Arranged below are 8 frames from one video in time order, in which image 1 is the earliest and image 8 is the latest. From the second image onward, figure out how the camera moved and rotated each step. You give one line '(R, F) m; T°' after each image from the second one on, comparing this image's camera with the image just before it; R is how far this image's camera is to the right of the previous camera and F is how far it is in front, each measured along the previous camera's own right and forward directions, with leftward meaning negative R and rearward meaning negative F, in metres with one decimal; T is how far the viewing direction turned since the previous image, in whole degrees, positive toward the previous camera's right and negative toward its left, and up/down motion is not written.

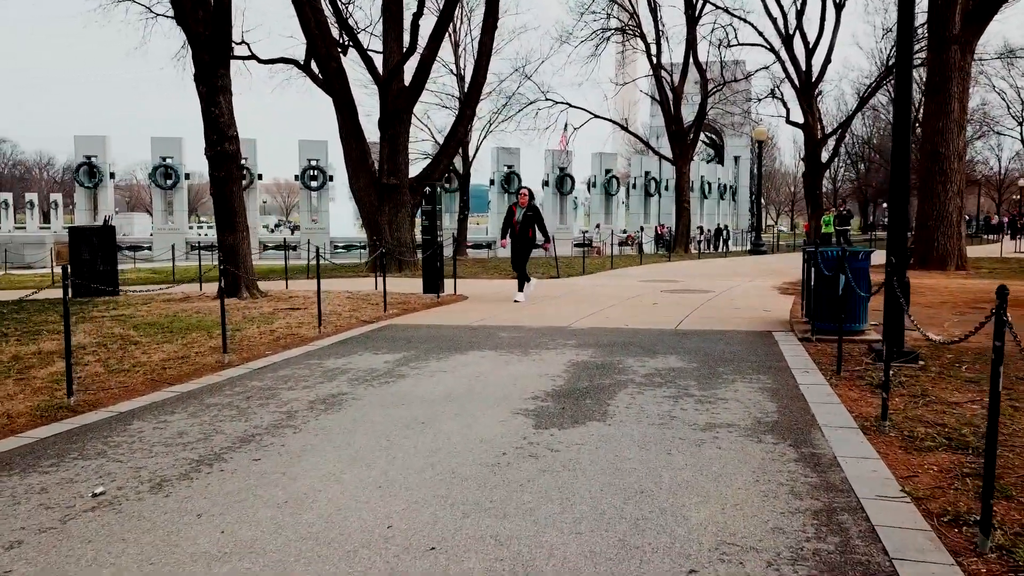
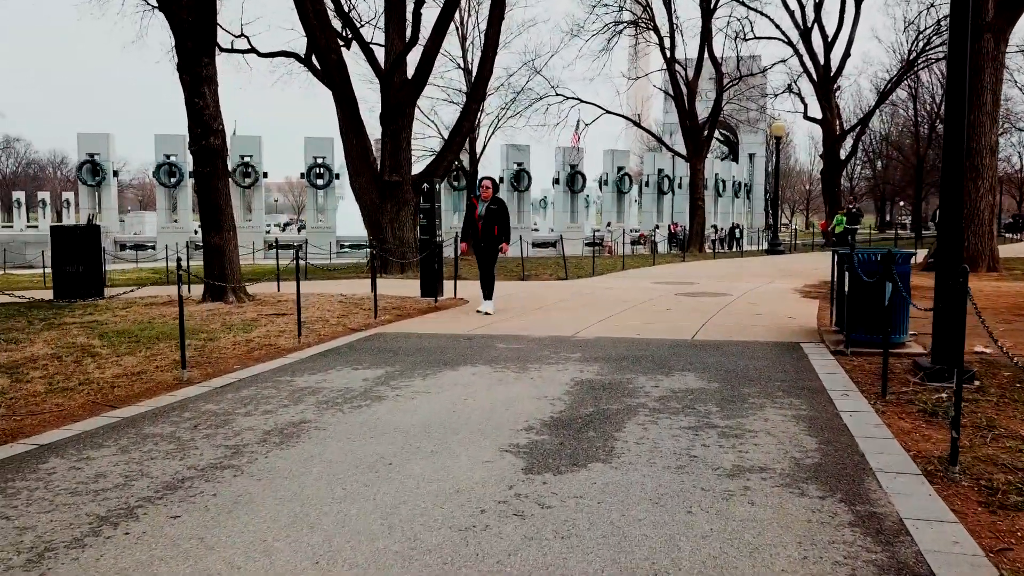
(+0.2, +1.1) m; -1°
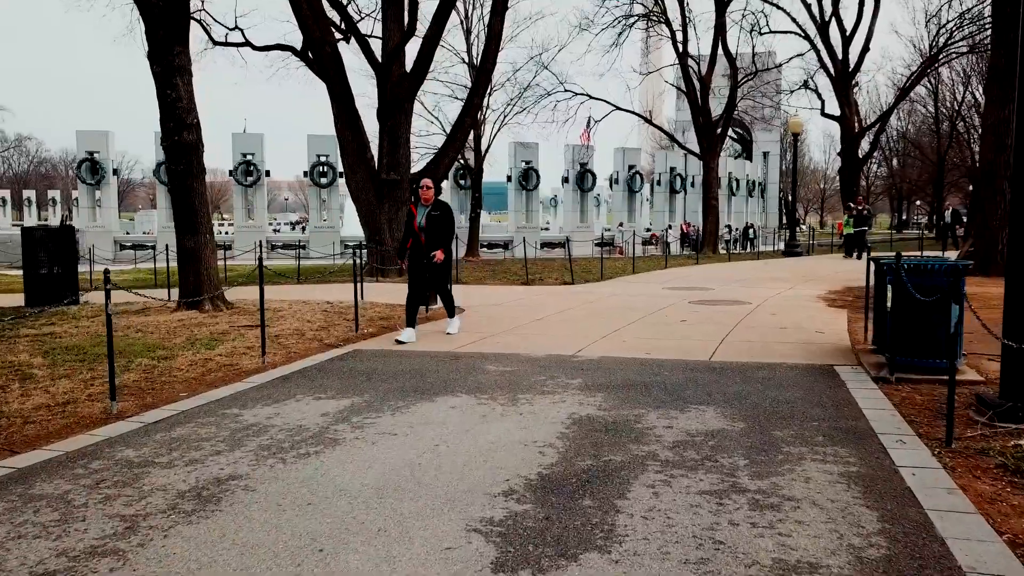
(+0.2, +1.3) m; -1°
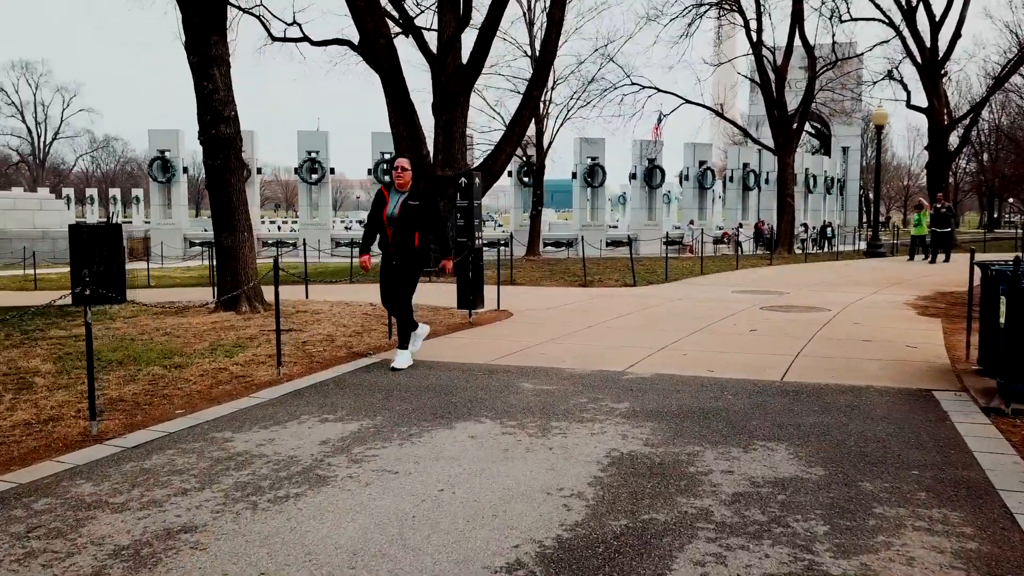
(+0.3, +1.1) m; -5°
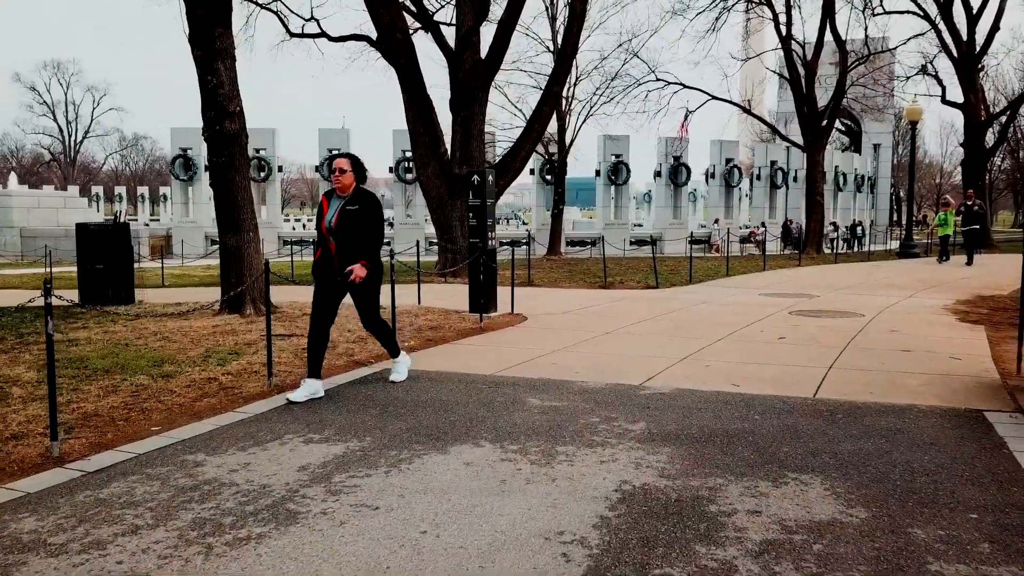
(+0.2, +0.6) m; -2°
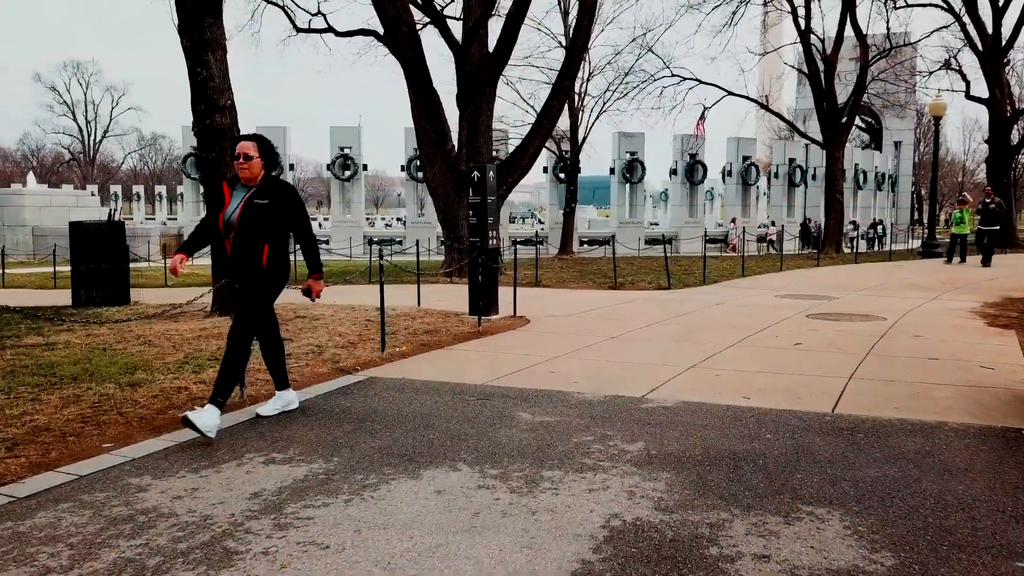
(+0.2, +0.6) m; -1°
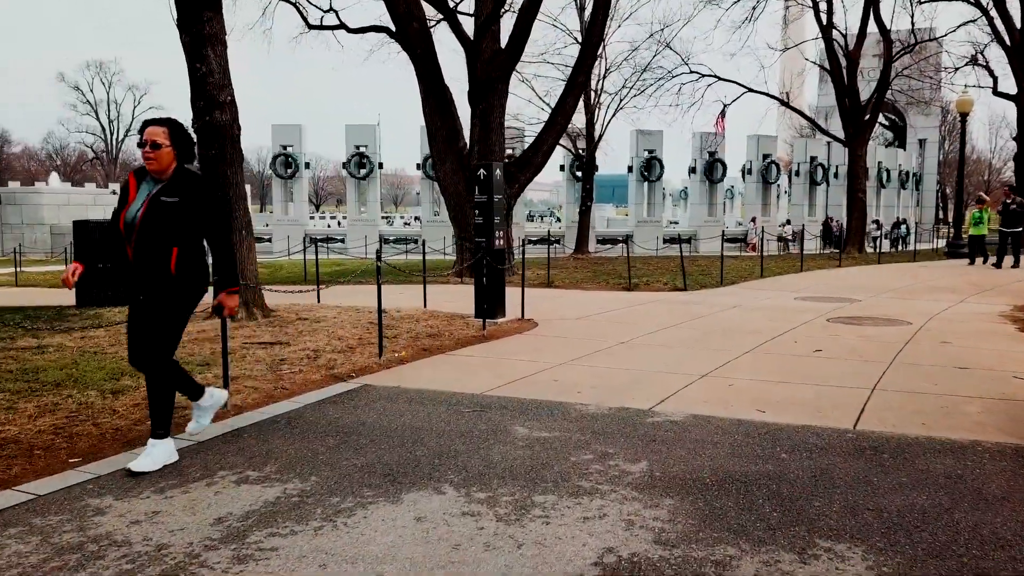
(+0.2, +0.4) m; -1°
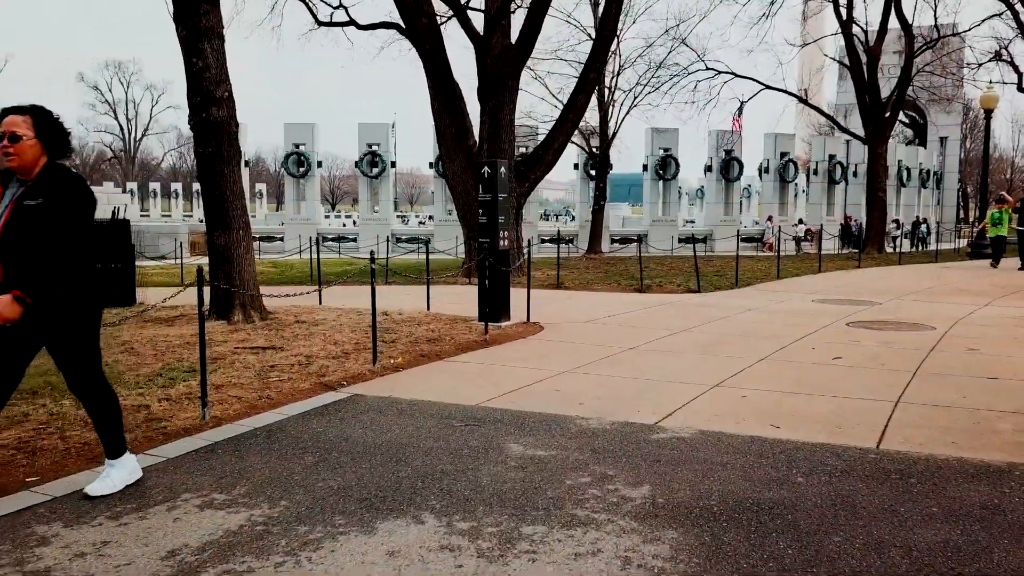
(+0.2, +0.5) m; -1°
